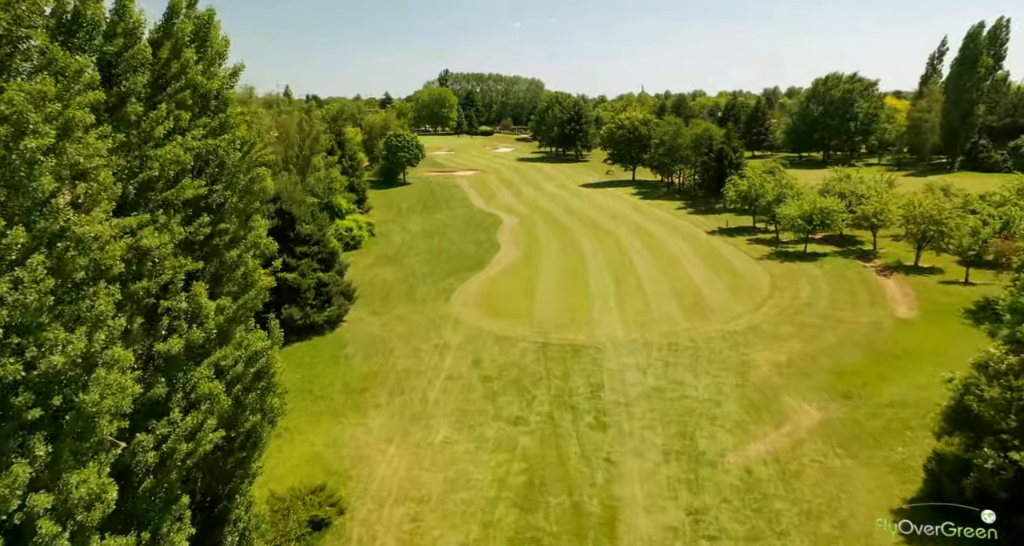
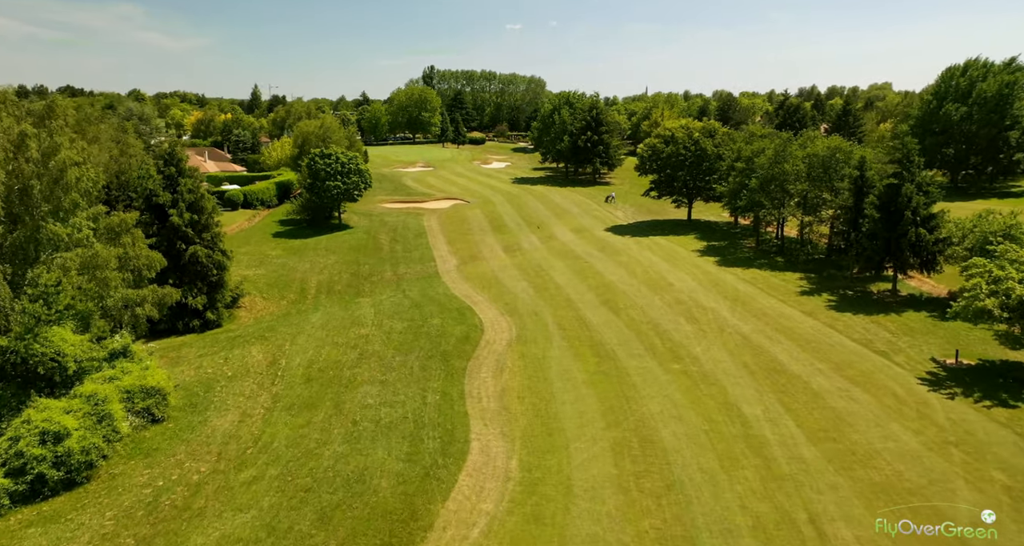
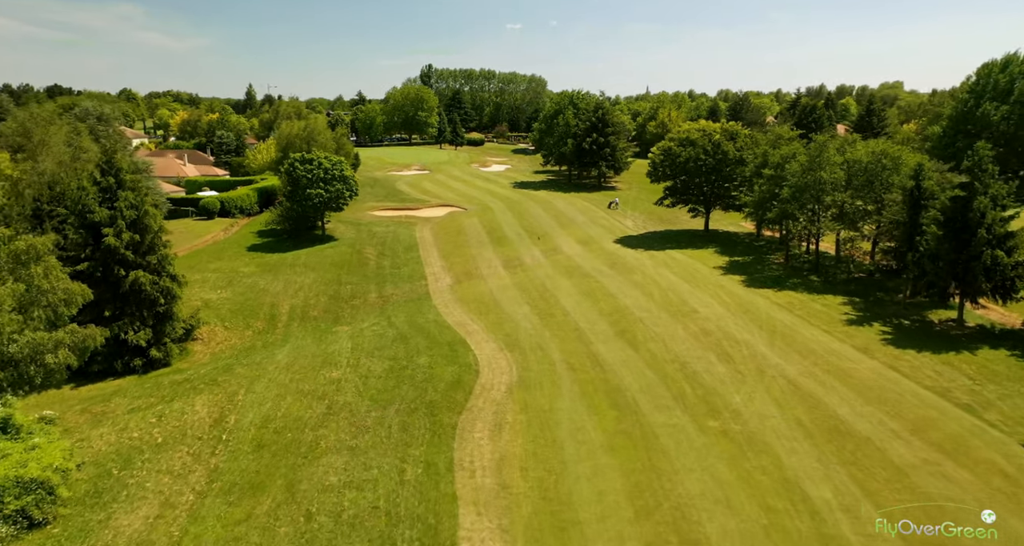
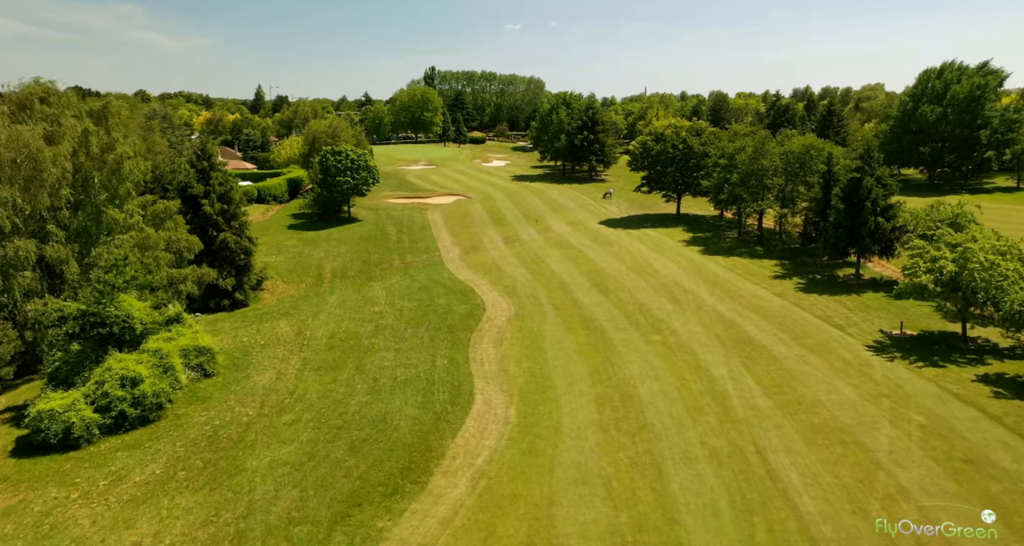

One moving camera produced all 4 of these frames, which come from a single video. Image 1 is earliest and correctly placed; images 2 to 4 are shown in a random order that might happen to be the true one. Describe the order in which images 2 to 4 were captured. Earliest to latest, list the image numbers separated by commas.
4, 2, 3
